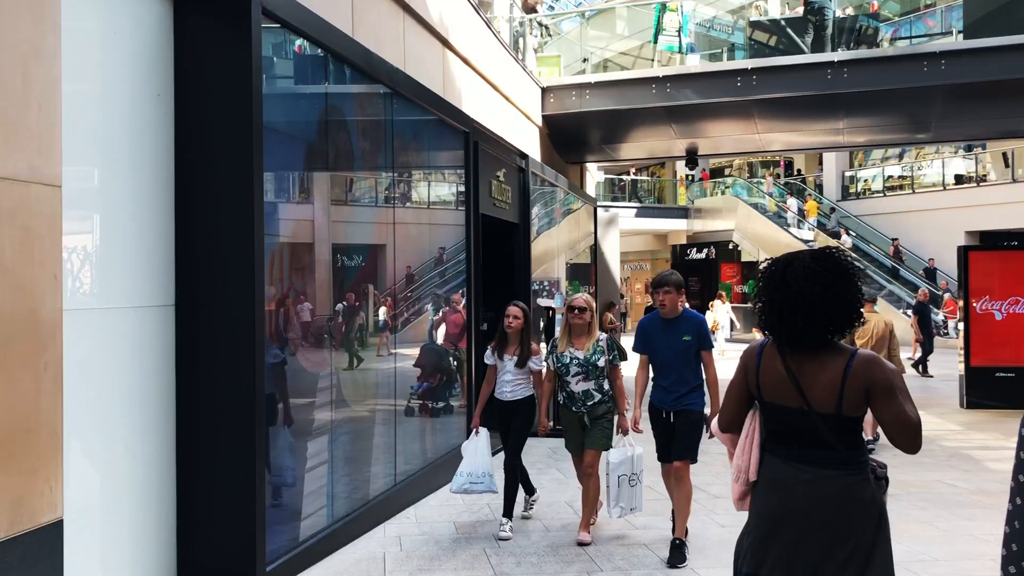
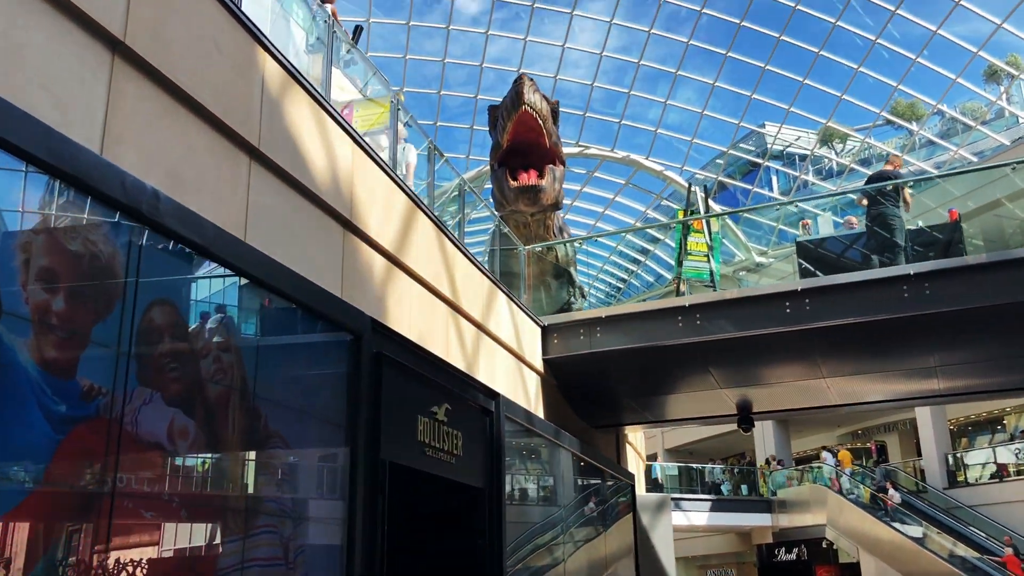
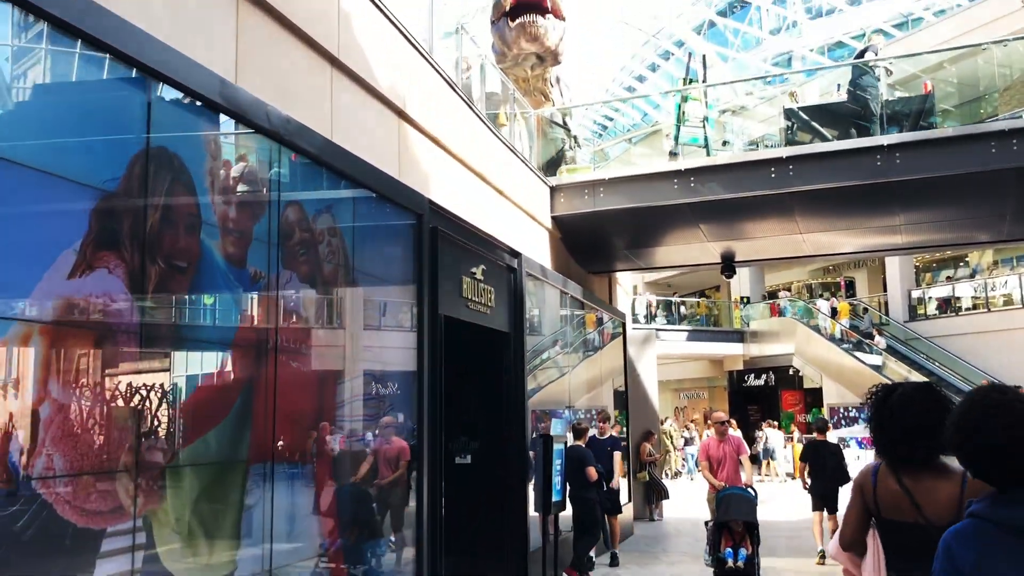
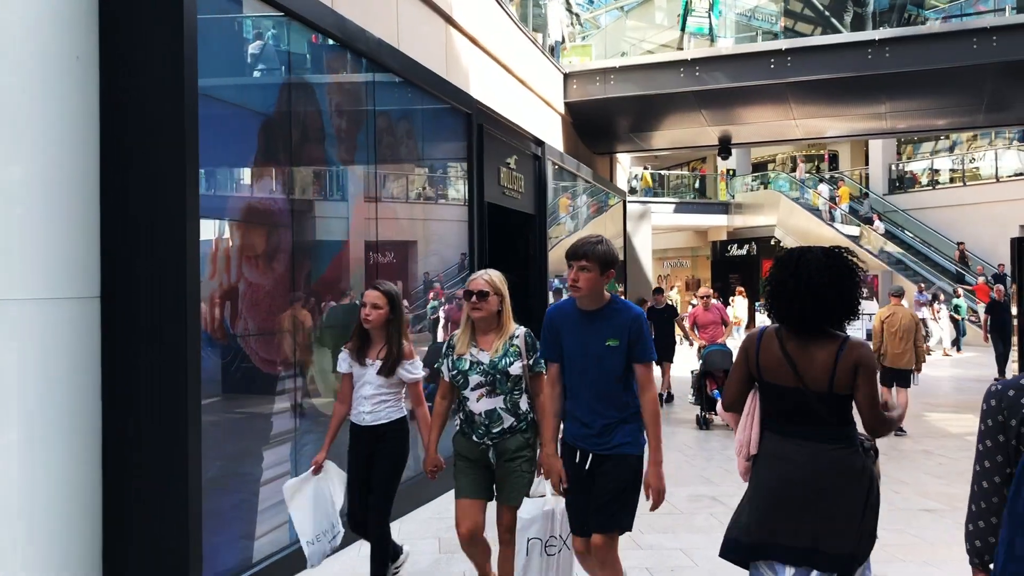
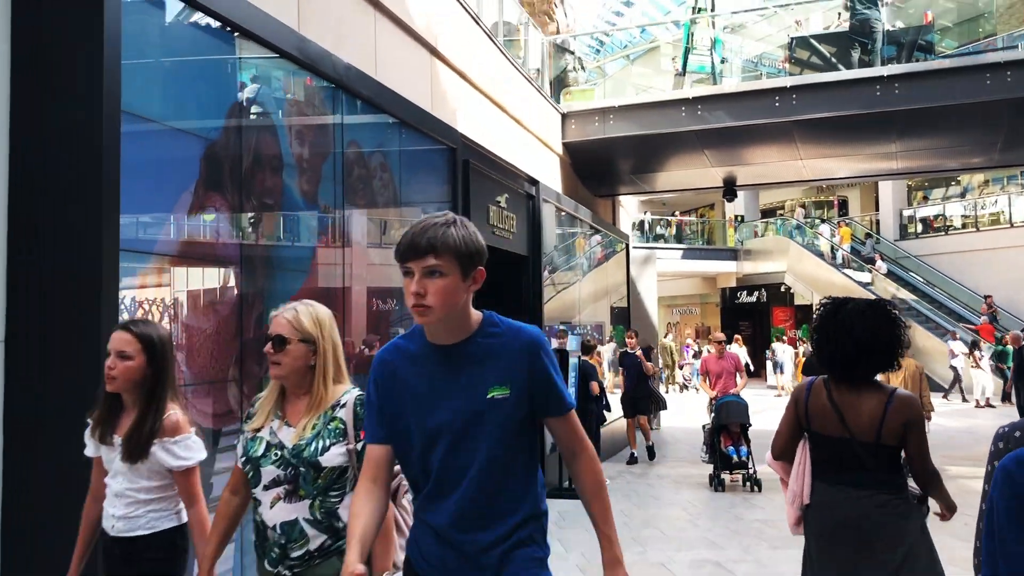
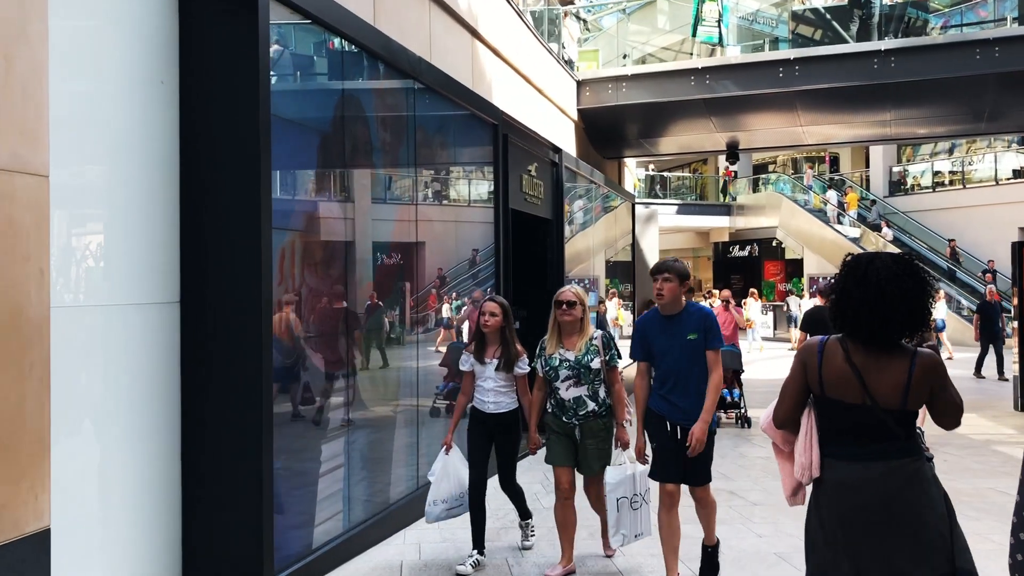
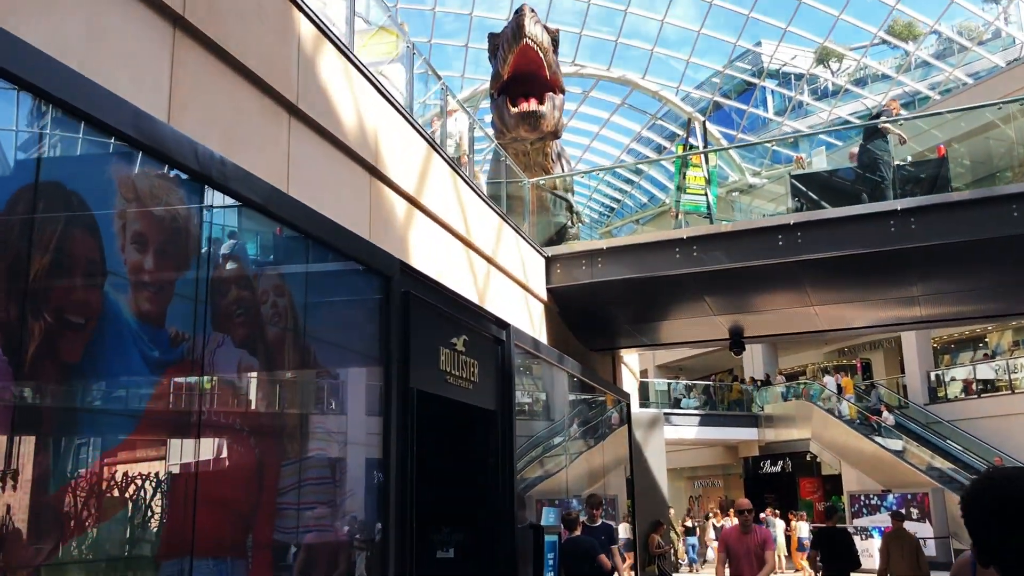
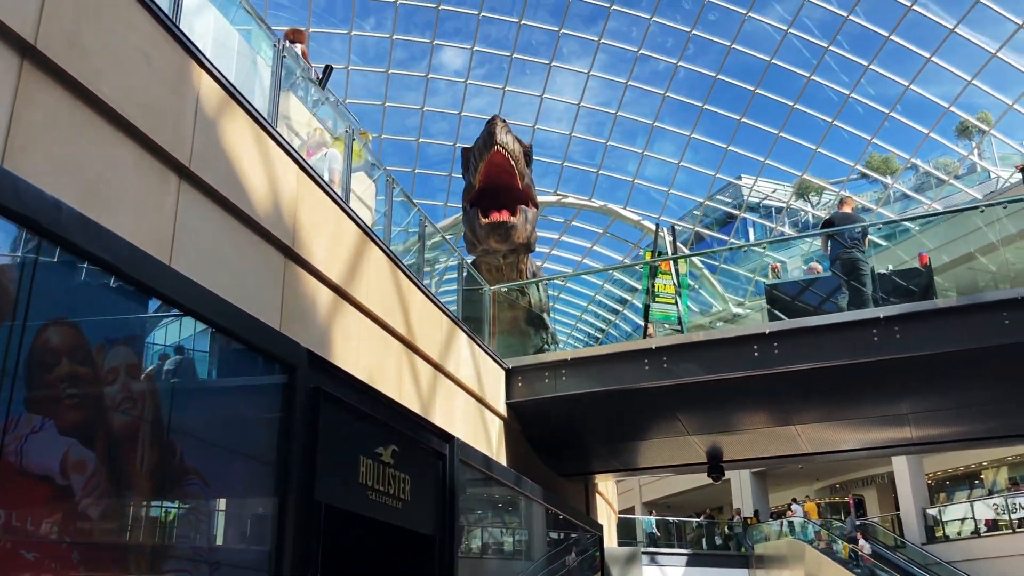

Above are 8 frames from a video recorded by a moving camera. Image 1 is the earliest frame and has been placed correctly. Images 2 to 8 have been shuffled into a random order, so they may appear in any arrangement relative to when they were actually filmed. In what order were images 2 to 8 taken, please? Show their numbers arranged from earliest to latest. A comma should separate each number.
6, 4, 5, 3, 7, 2, 8
